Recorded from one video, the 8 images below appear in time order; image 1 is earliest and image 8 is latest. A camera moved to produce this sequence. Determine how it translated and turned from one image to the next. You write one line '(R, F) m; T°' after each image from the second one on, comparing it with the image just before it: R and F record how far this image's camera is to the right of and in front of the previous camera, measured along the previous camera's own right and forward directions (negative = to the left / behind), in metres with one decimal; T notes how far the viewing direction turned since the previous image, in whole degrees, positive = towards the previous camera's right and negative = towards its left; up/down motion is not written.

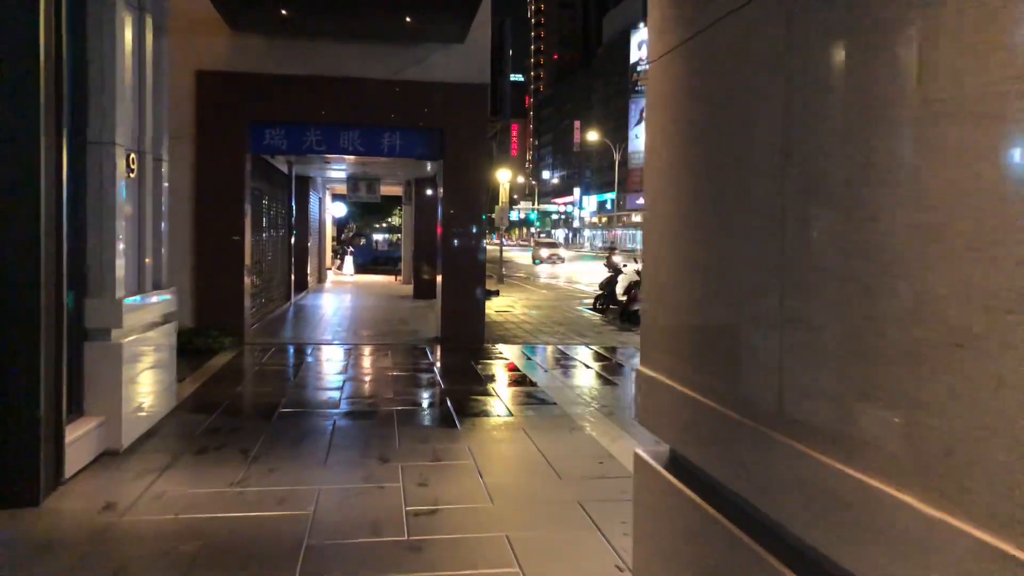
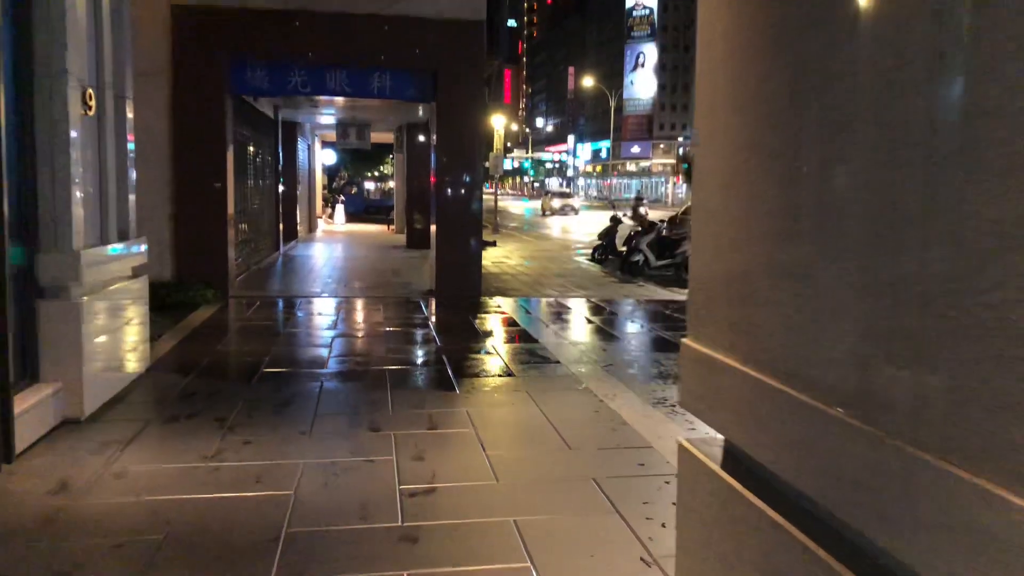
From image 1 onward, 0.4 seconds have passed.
(-0.1, +0.6) m; 0°
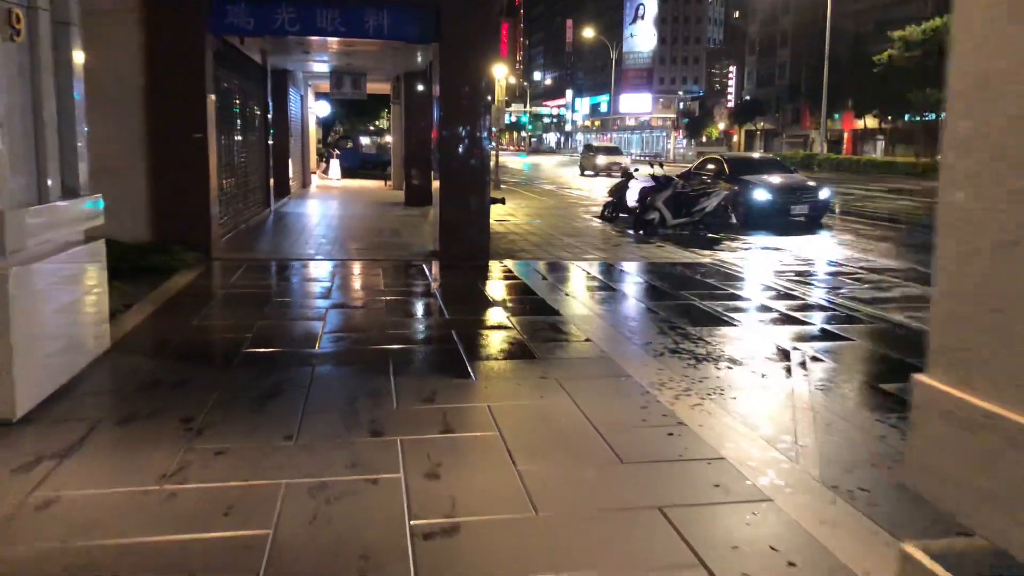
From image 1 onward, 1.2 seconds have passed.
(-0.2, +1.2) m; 0°
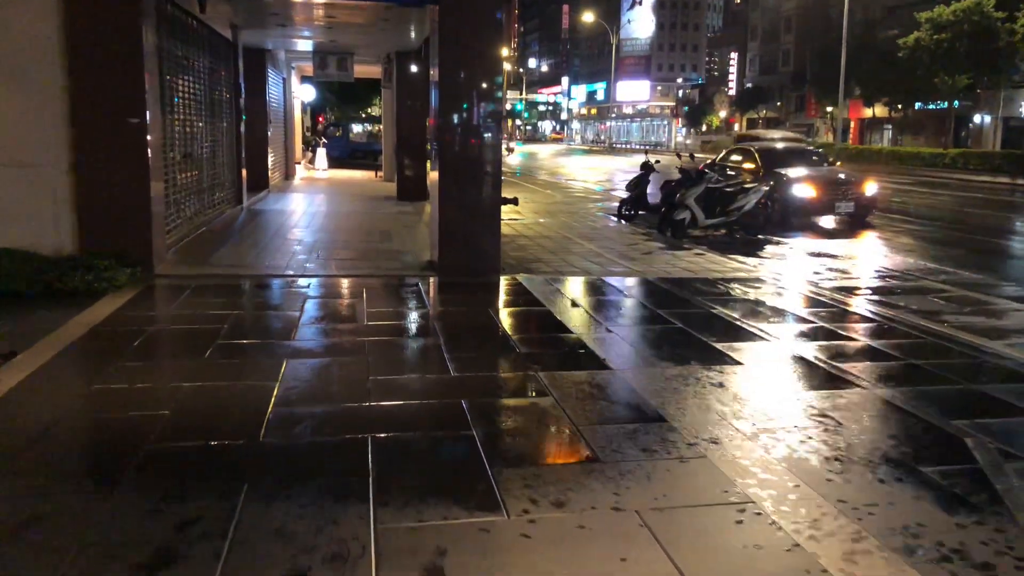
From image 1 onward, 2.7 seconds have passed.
(-0.3, +2.3) m; 0°
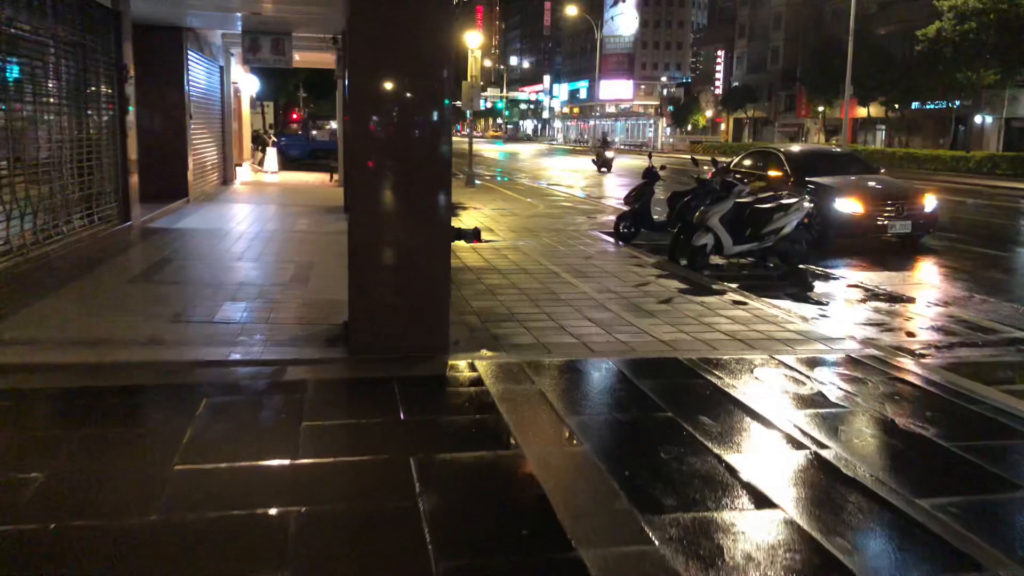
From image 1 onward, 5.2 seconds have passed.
(+0.2, +3.7) m; +1°
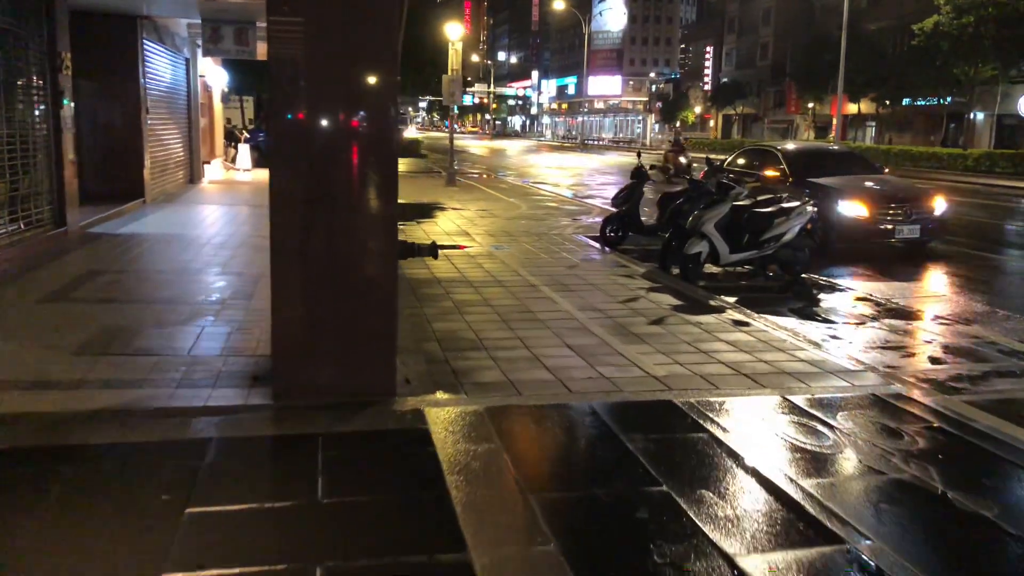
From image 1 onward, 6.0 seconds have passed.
(+0.2, +1.1) m; +1°
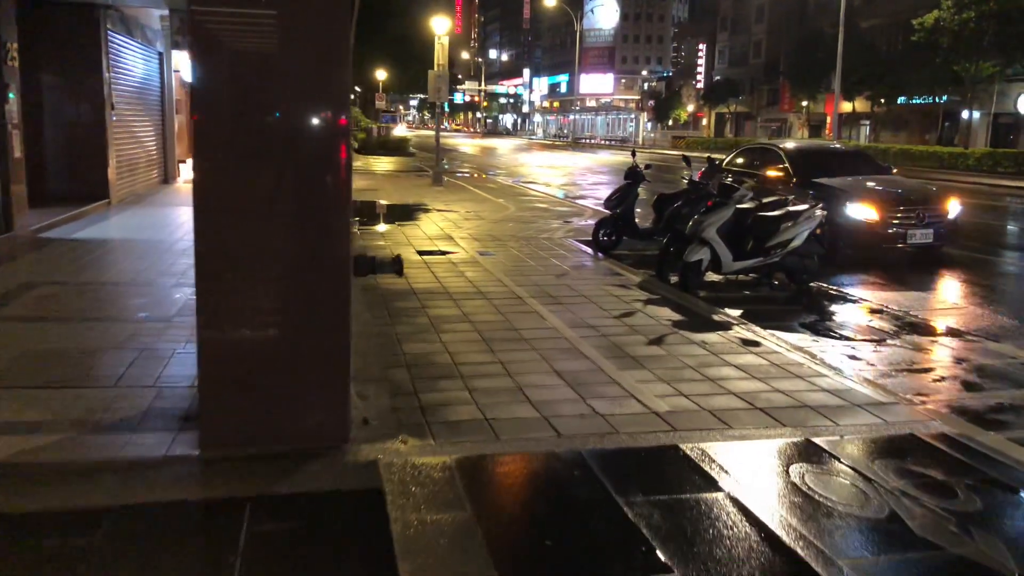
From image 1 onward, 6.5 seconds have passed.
(+0.1, +0.9) m; +1°
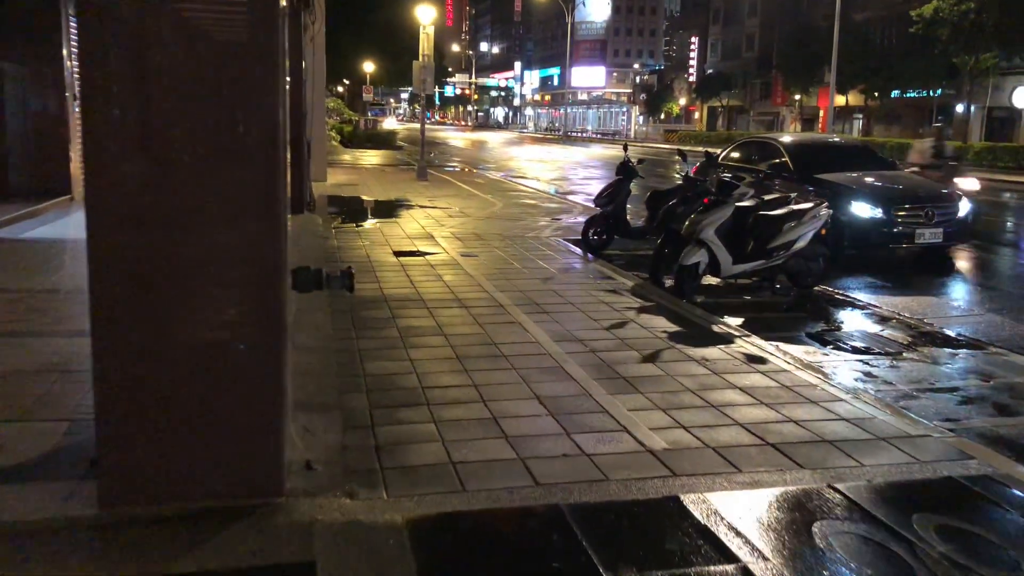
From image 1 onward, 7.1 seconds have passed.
(+0.1, +0.8) m; +1°
